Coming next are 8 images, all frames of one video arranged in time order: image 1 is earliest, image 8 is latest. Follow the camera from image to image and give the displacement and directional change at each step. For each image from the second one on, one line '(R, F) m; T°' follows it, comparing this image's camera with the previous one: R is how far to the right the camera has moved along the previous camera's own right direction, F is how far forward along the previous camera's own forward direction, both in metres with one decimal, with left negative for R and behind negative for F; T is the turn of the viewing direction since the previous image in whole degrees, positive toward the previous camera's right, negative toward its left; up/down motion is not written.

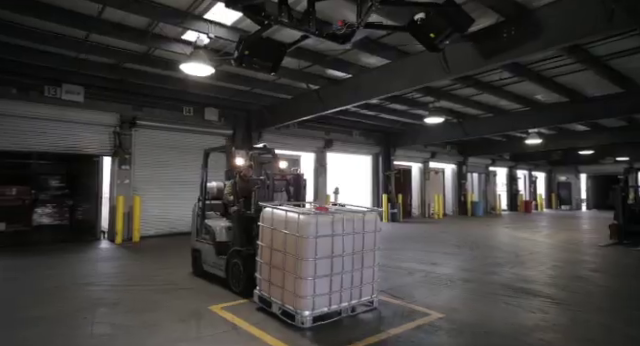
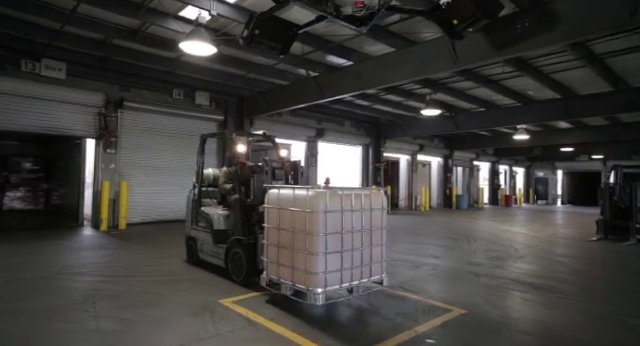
(-0.4, +0.2) m; +3°
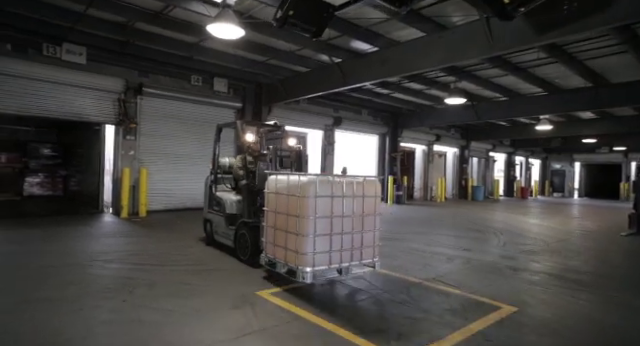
(-0.3, +0.2) m; -1°
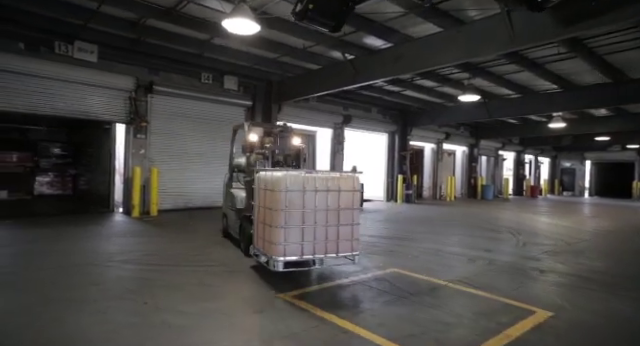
(-0.2, +0.1) m; -1°
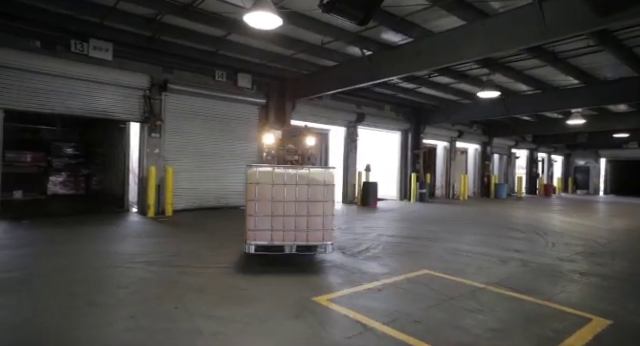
(-0.2, +0.2) m; -1°
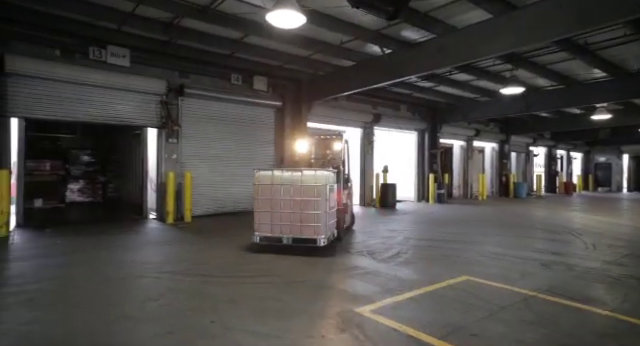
(-0.2, +0.2) m; -2°
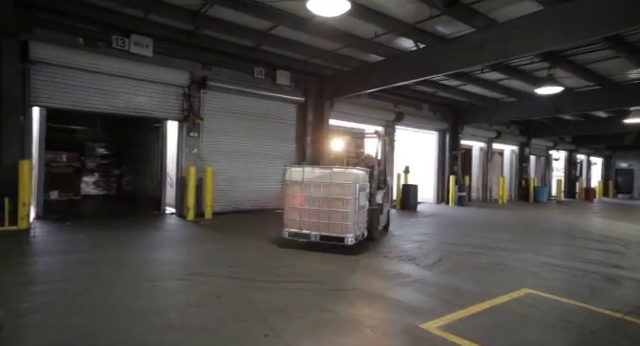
(-0.4, +0.3) m; -1°
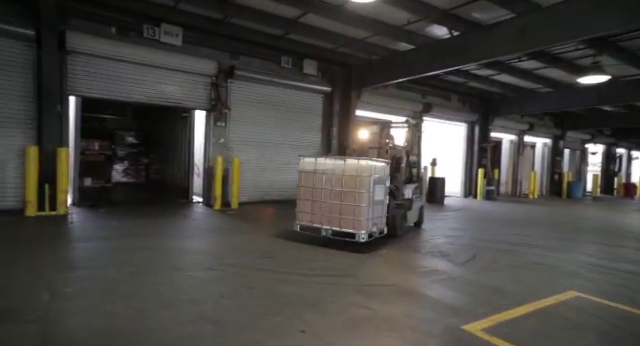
(-0.1, +0.1) m; -3°
